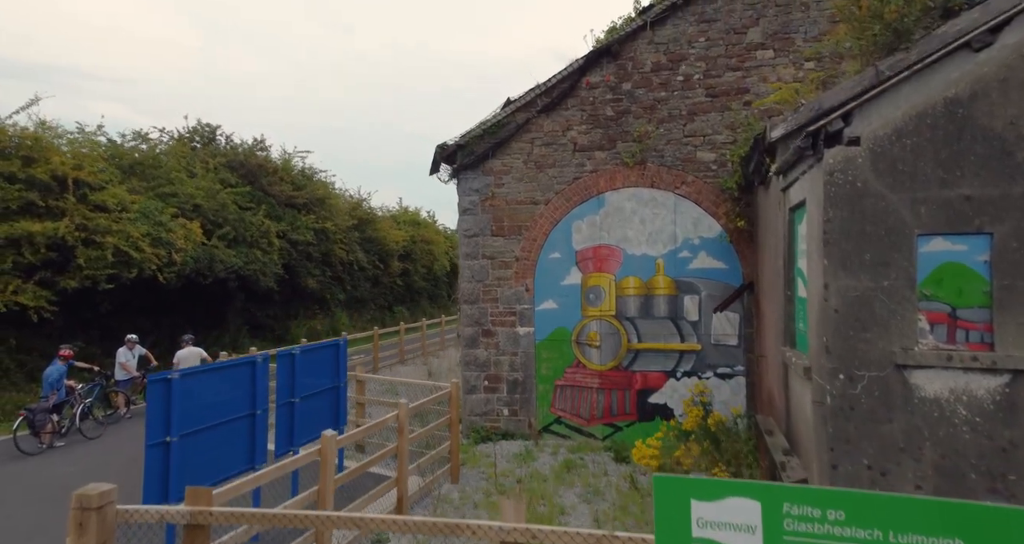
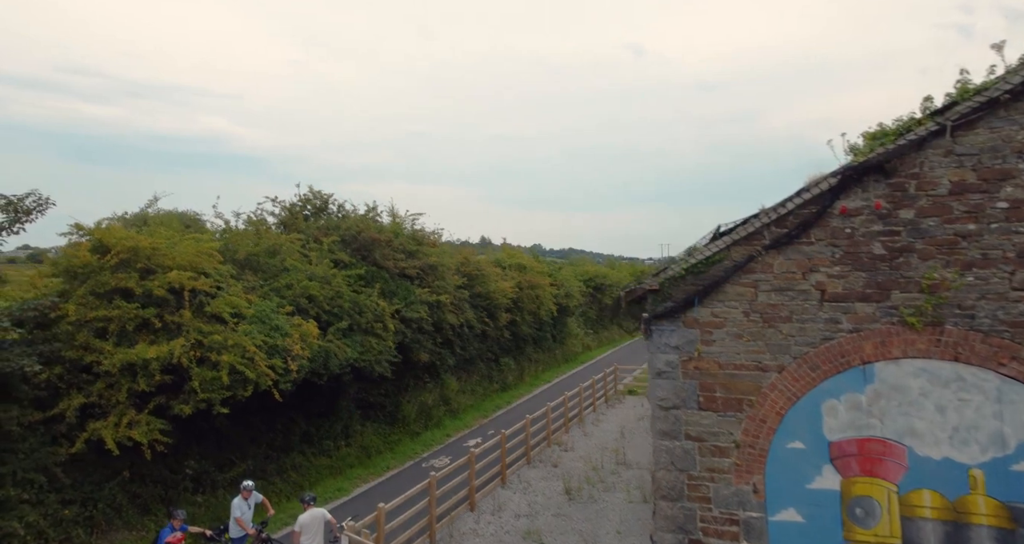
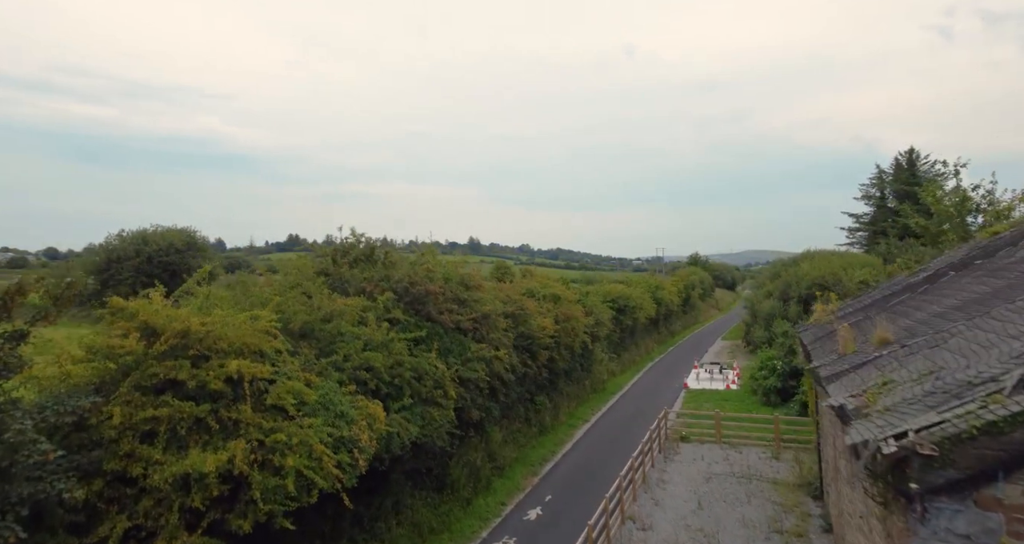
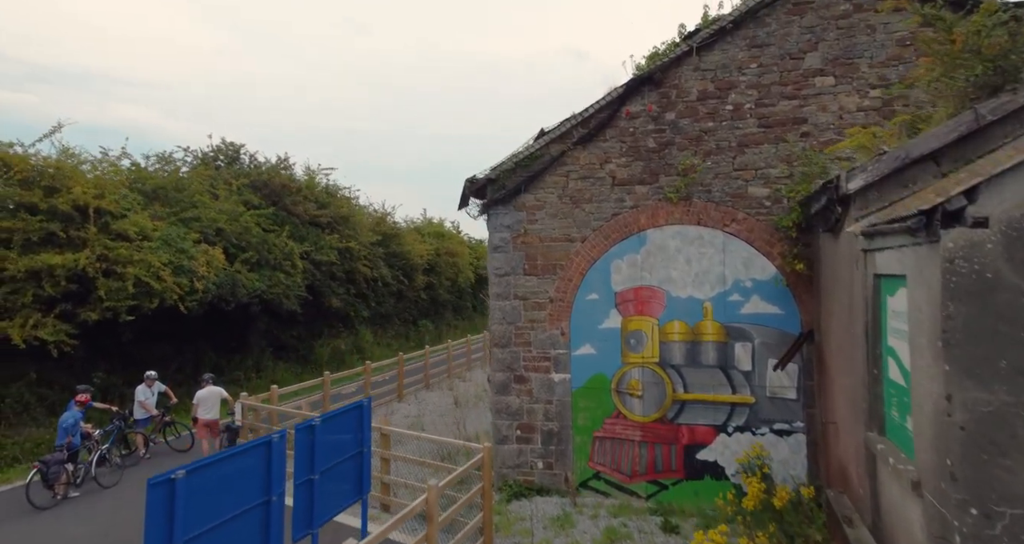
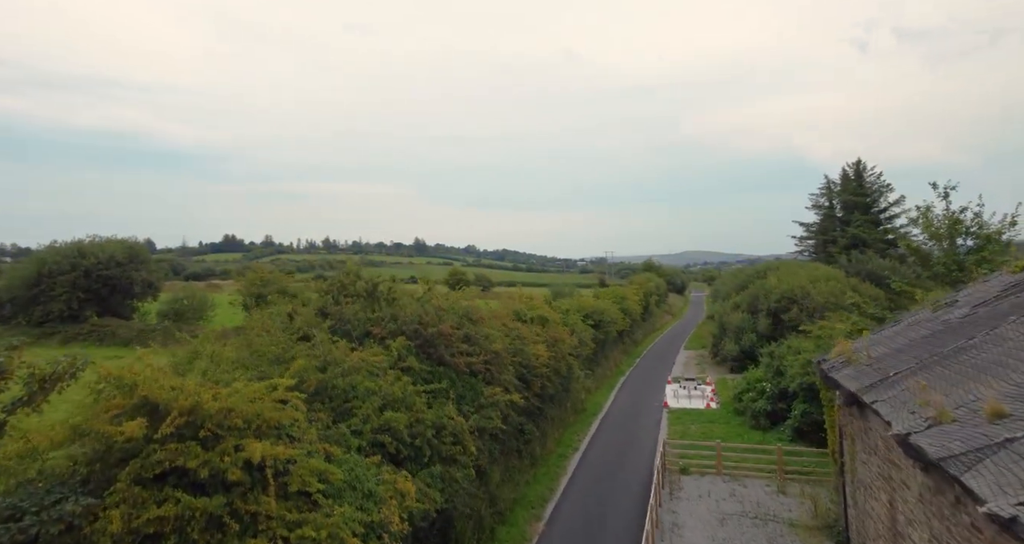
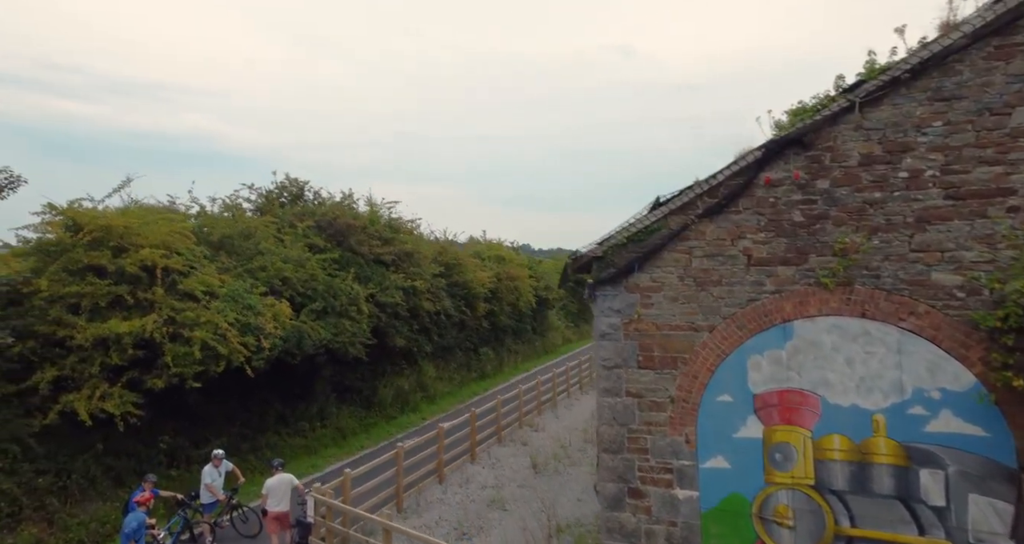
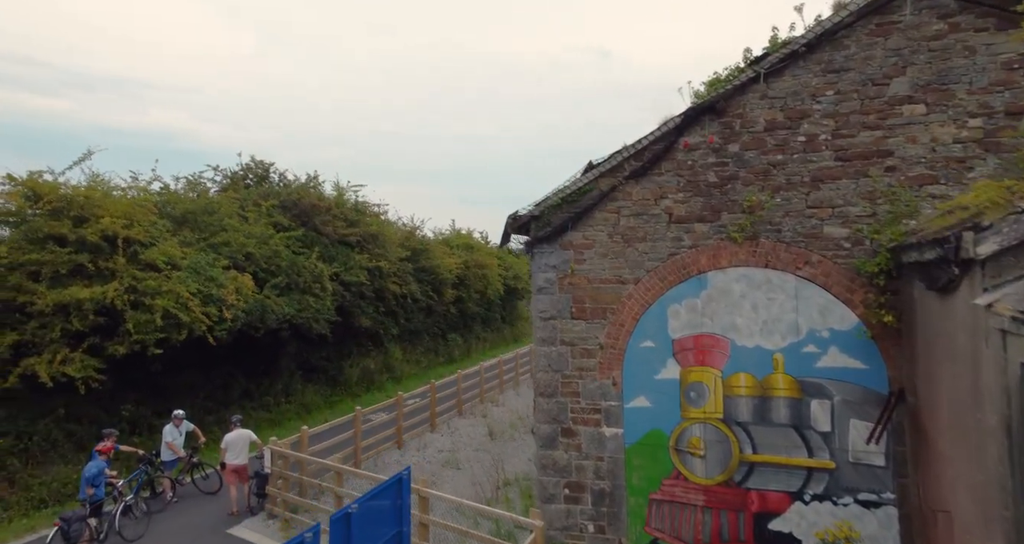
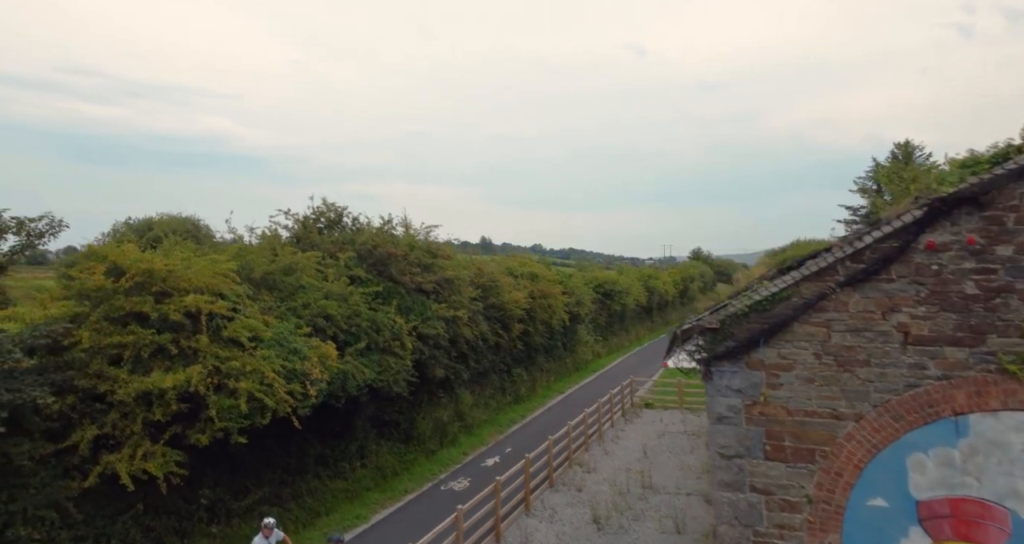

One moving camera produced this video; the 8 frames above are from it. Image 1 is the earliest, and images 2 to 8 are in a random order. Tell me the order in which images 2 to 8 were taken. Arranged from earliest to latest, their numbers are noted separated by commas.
4, 7, 6, 2, 8, 3, 5
